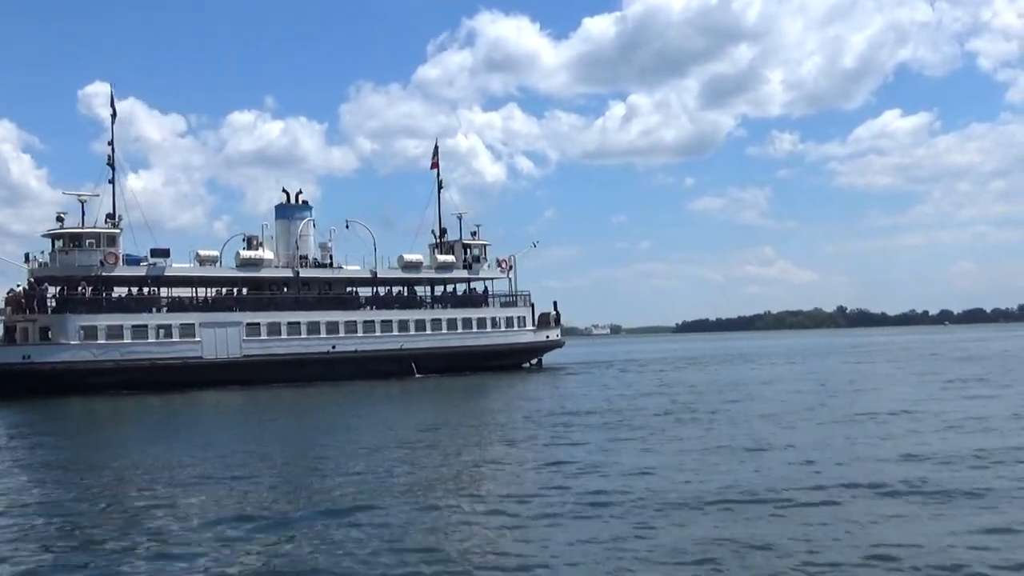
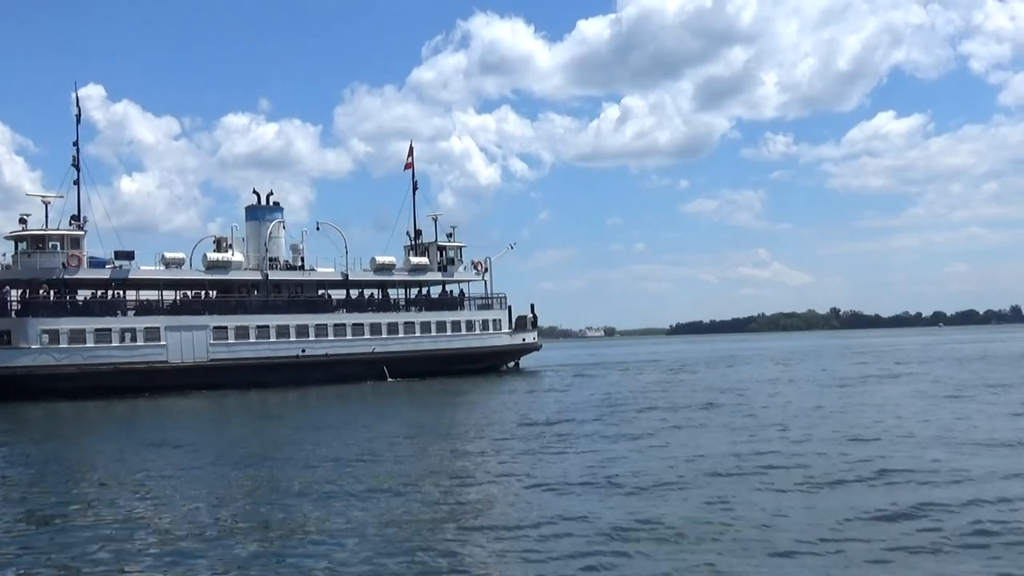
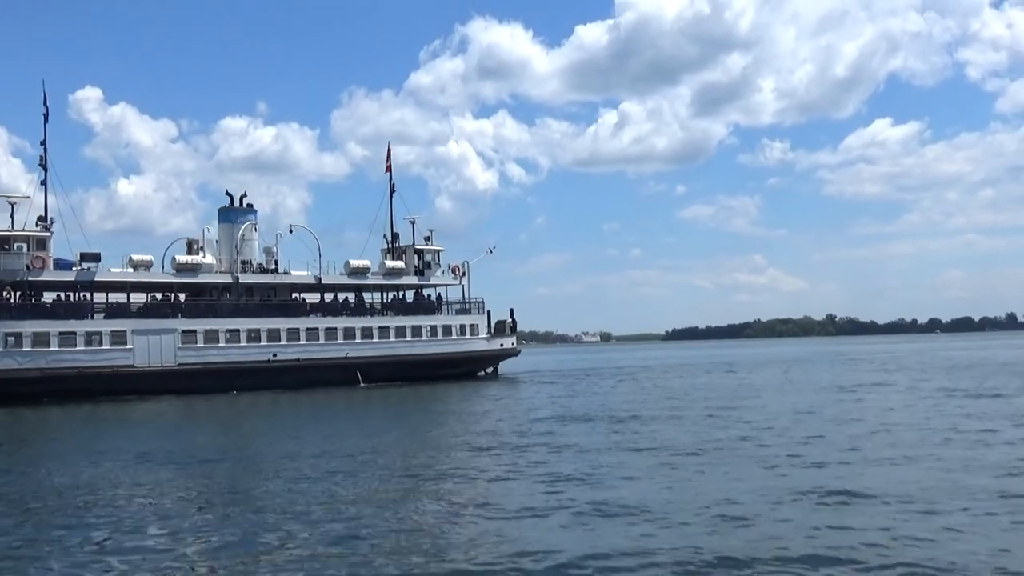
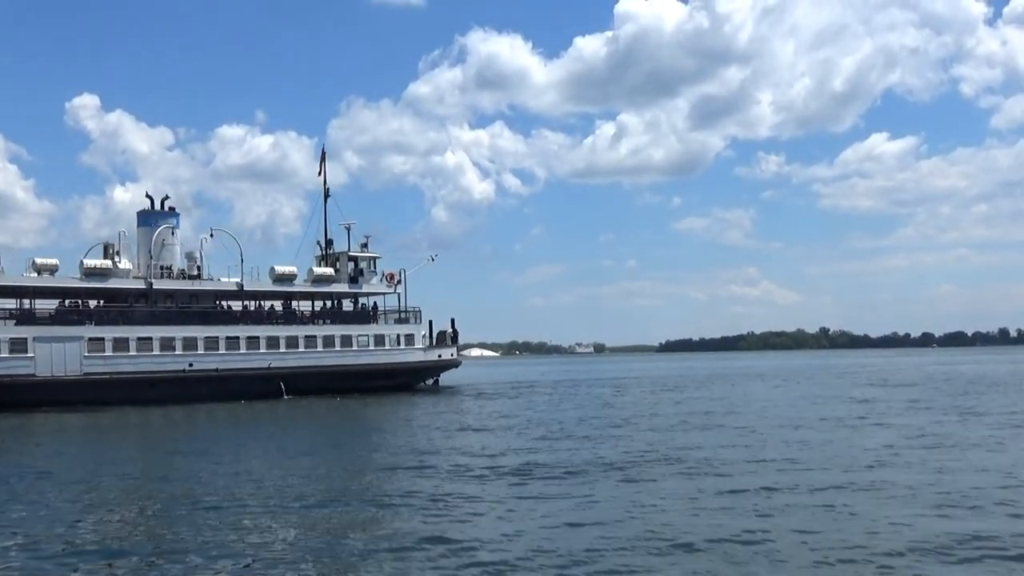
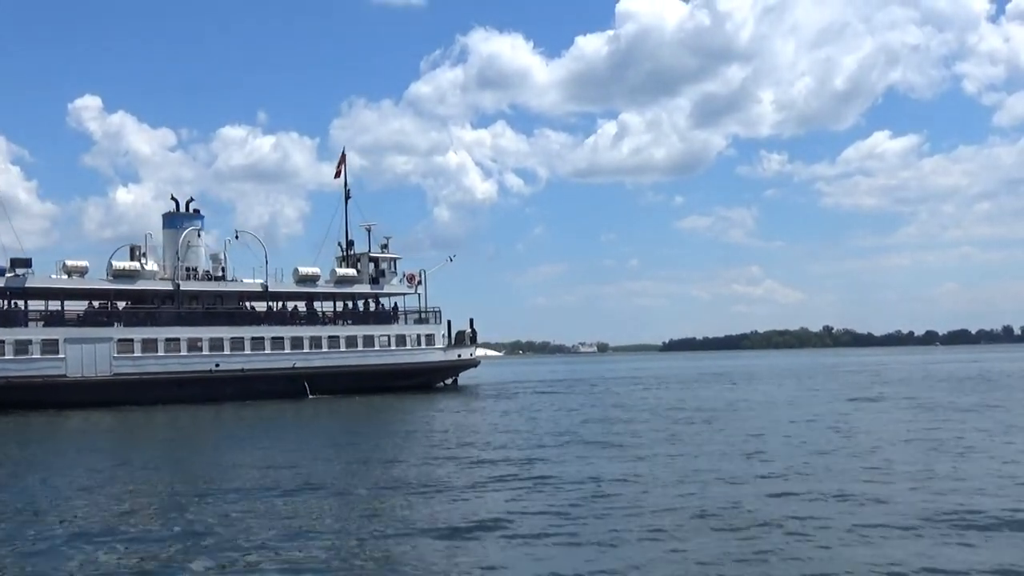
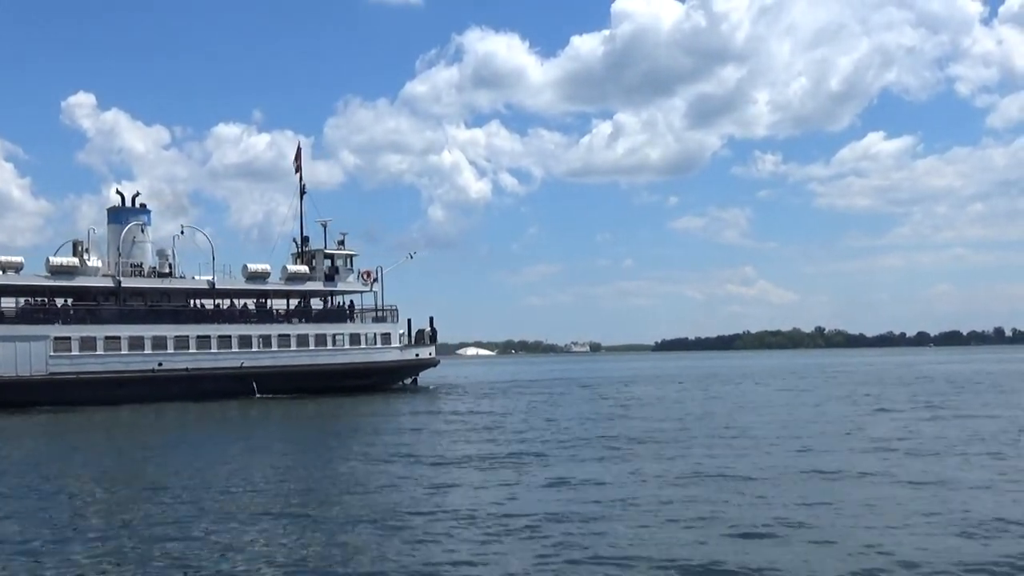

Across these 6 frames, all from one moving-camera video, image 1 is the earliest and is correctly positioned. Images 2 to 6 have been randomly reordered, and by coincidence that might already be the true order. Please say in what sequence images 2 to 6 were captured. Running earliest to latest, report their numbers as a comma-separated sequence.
2, 3, 5, 4, 6
